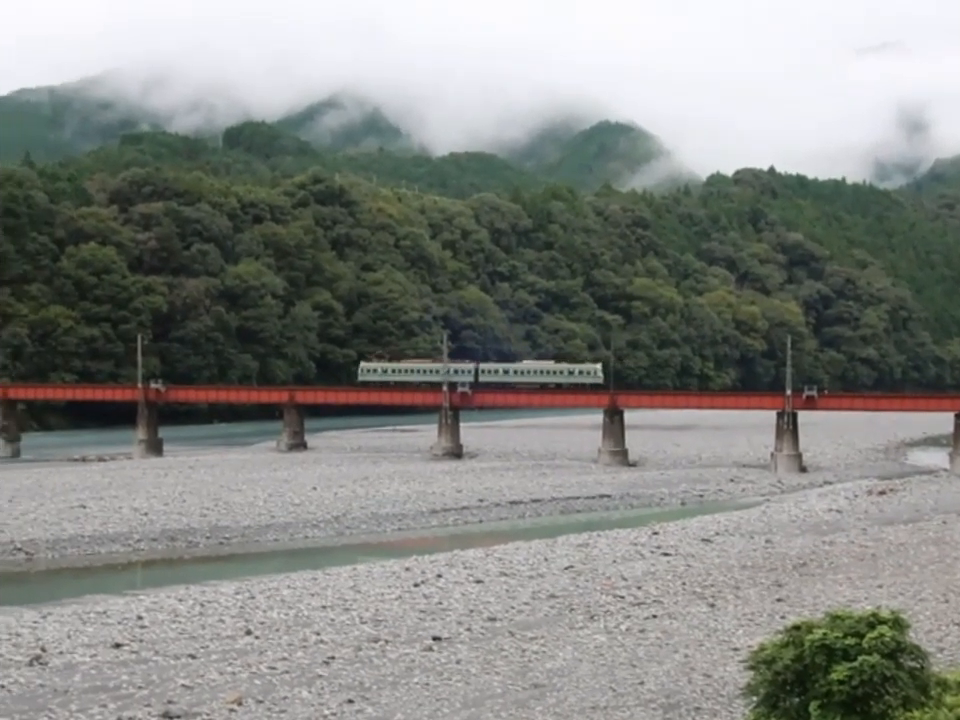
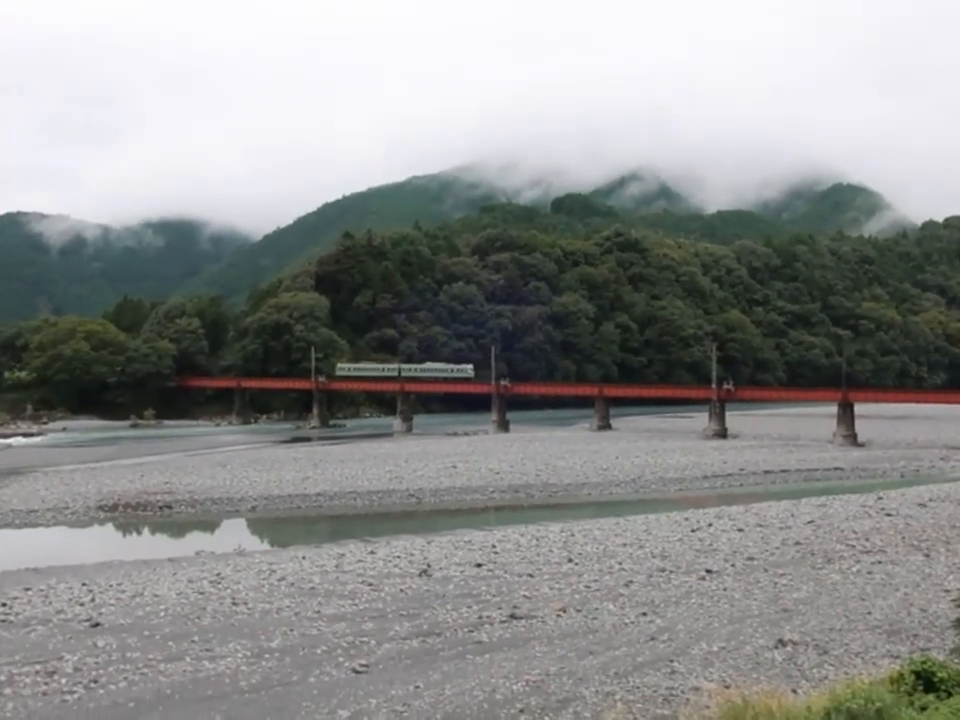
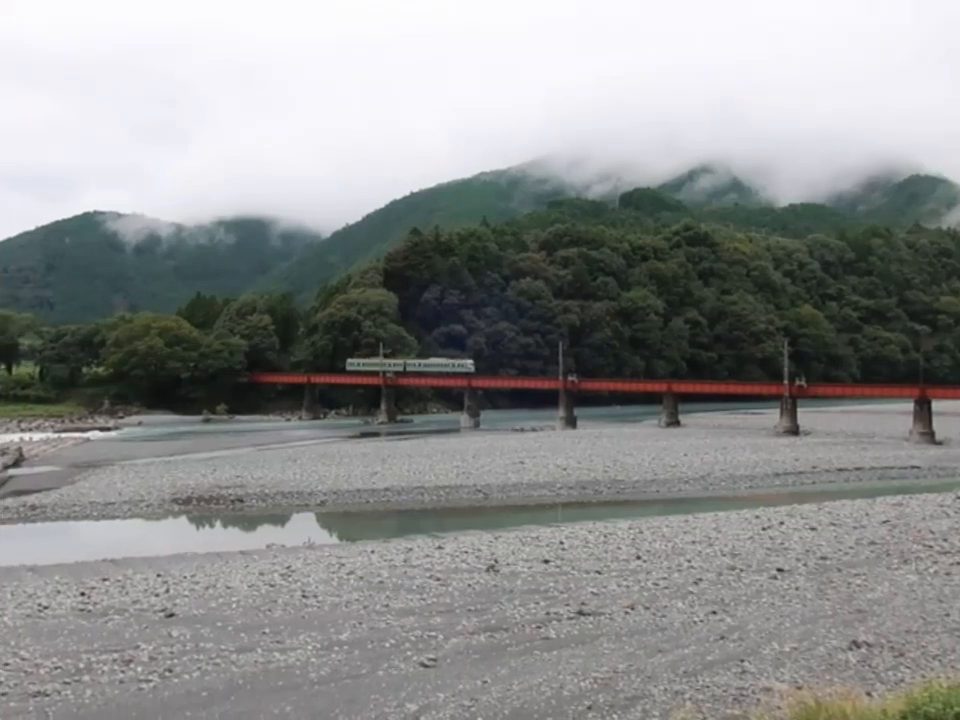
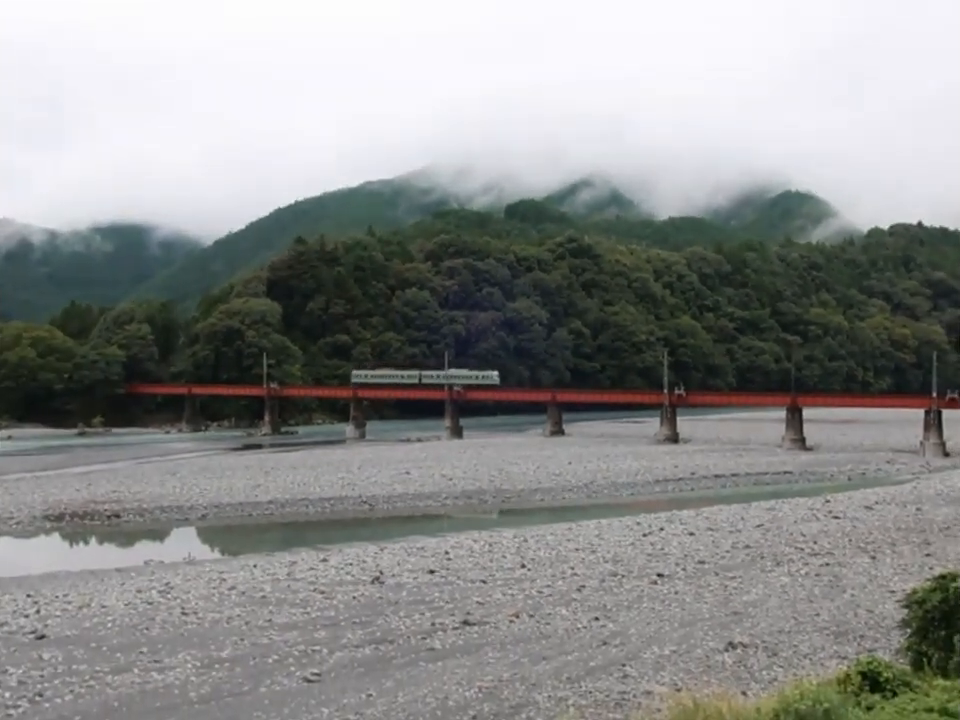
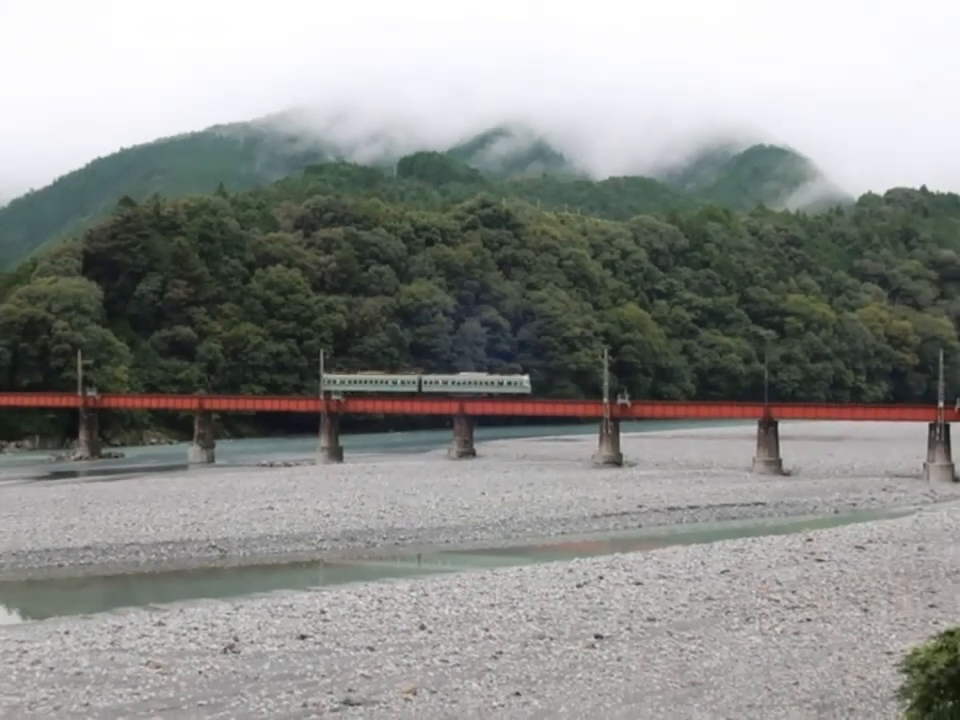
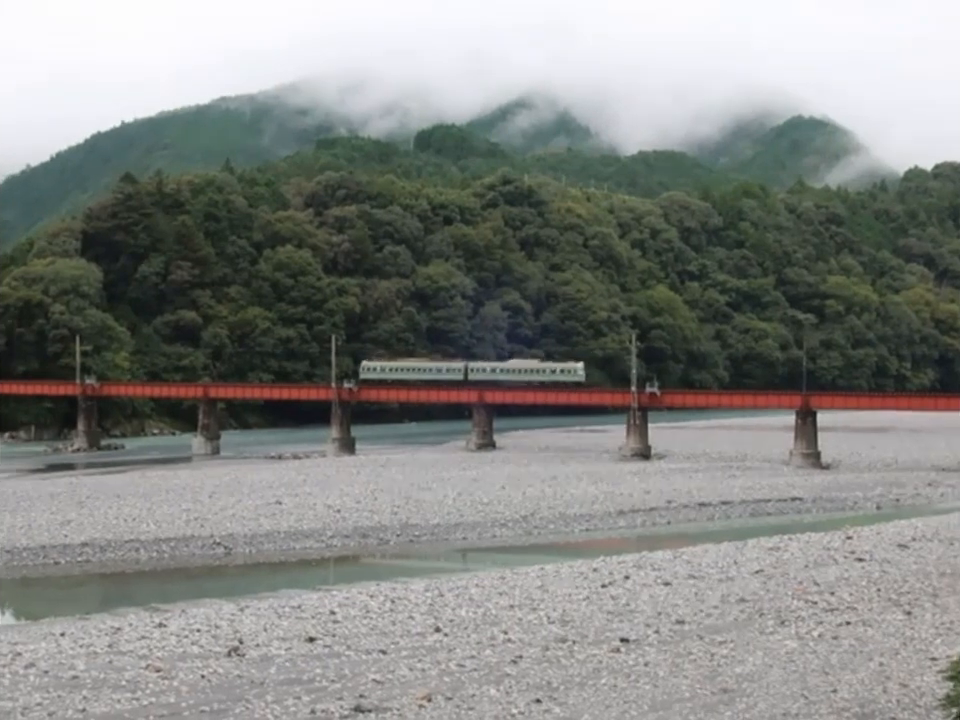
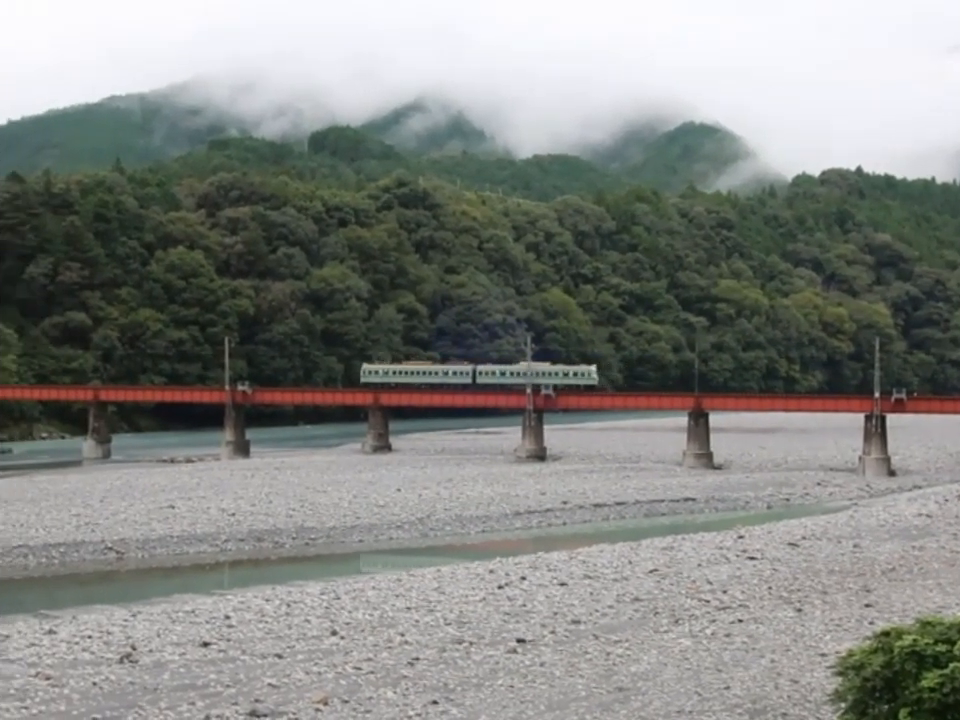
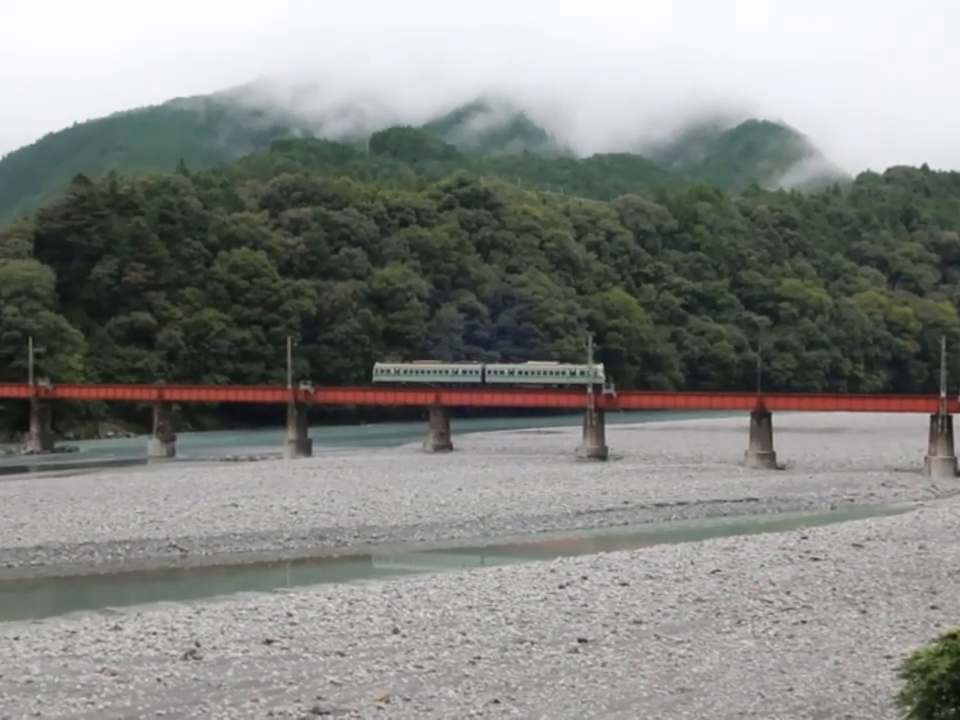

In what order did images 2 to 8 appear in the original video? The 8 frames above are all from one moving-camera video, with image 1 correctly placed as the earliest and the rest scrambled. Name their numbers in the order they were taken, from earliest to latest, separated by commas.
7, 8, 6, 5, 4, 2, 3
